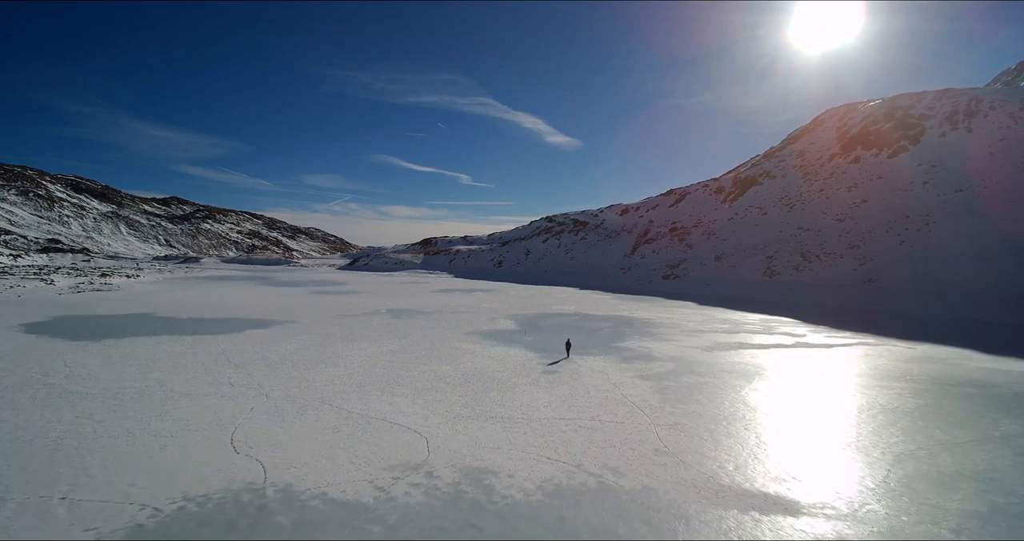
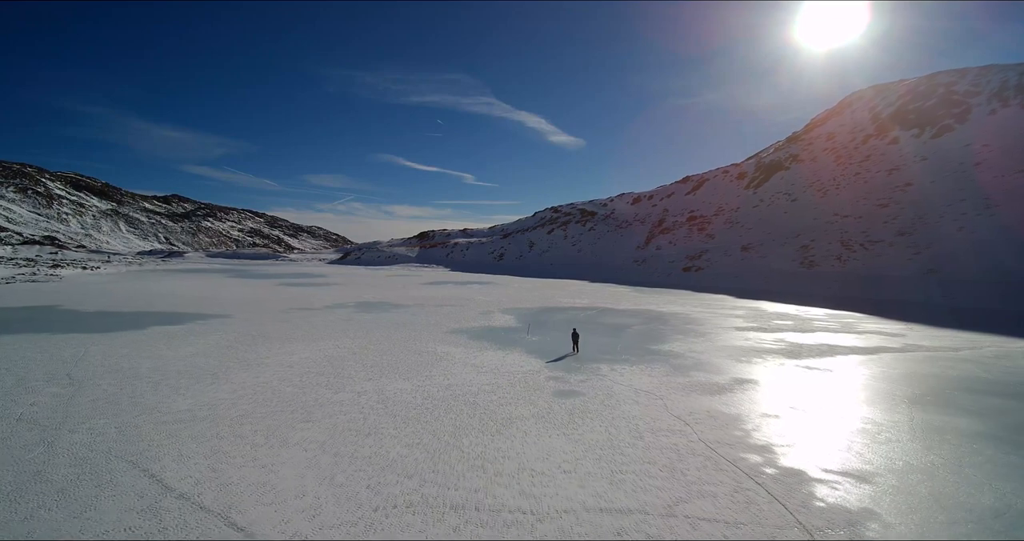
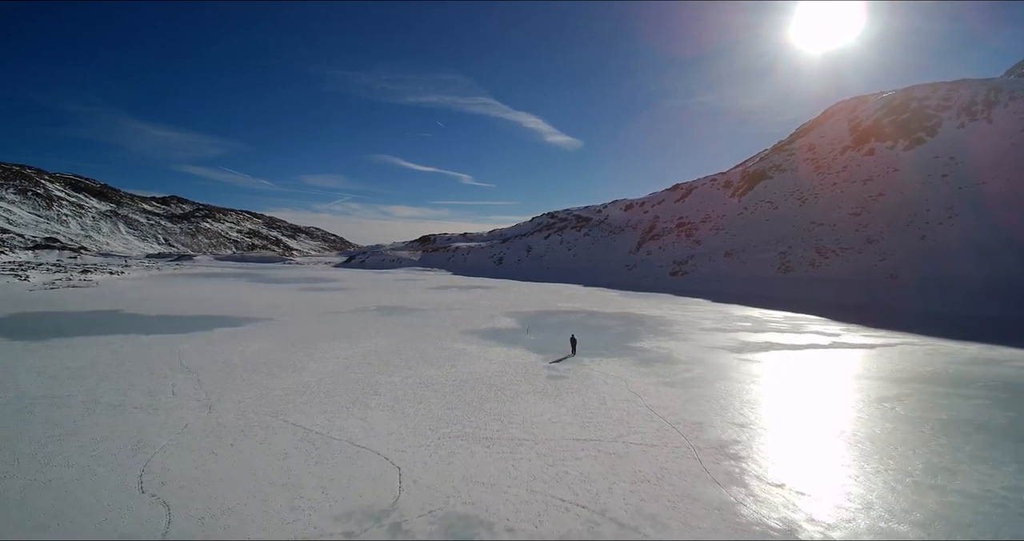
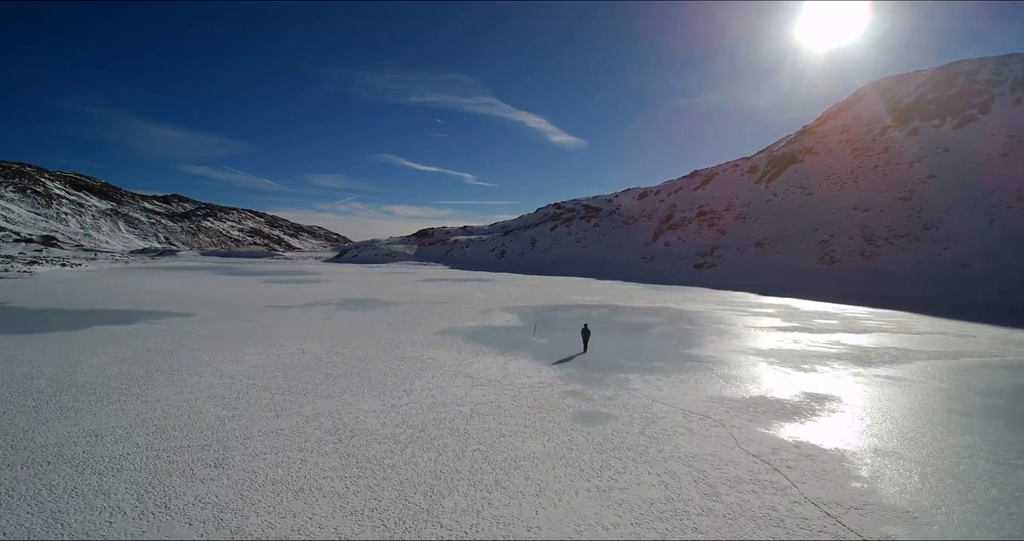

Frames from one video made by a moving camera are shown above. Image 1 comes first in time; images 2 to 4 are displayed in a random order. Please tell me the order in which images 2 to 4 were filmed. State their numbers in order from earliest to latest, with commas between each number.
3, 2, 4
